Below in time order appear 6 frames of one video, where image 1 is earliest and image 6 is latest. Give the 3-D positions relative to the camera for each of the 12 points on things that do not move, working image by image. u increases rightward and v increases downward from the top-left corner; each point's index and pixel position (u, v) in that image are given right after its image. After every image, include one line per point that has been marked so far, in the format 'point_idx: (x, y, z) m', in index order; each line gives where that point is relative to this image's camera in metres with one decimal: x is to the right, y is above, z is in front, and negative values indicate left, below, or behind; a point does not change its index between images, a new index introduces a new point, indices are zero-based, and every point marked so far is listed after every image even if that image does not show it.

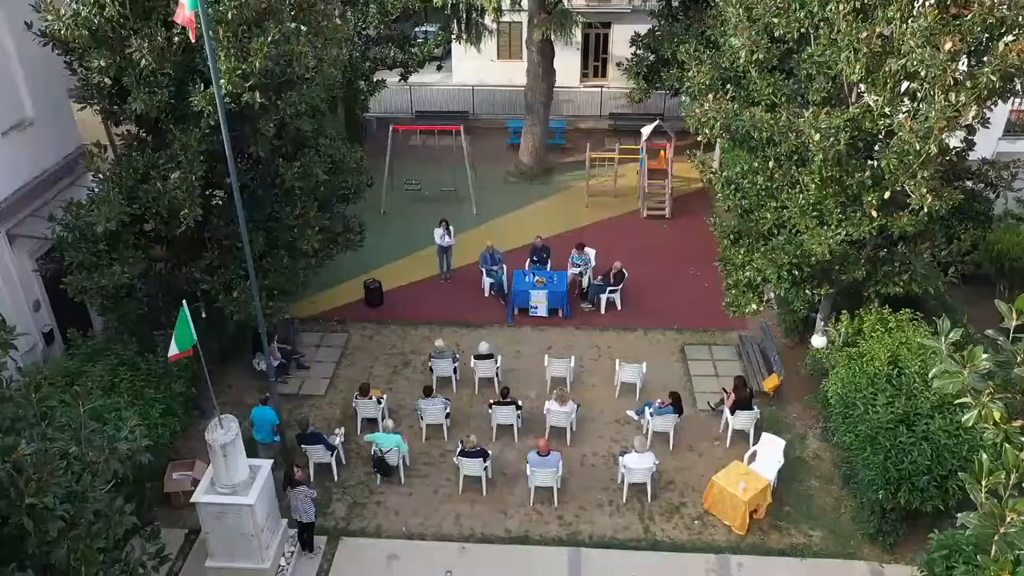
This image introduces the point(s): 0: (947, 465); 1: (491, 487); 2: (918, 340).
0: (+5.6, -2.3, +9.9) m
1: (-0.3, -3.1, +12.1) m
2: (+5.9, -0.8, +11.3) m
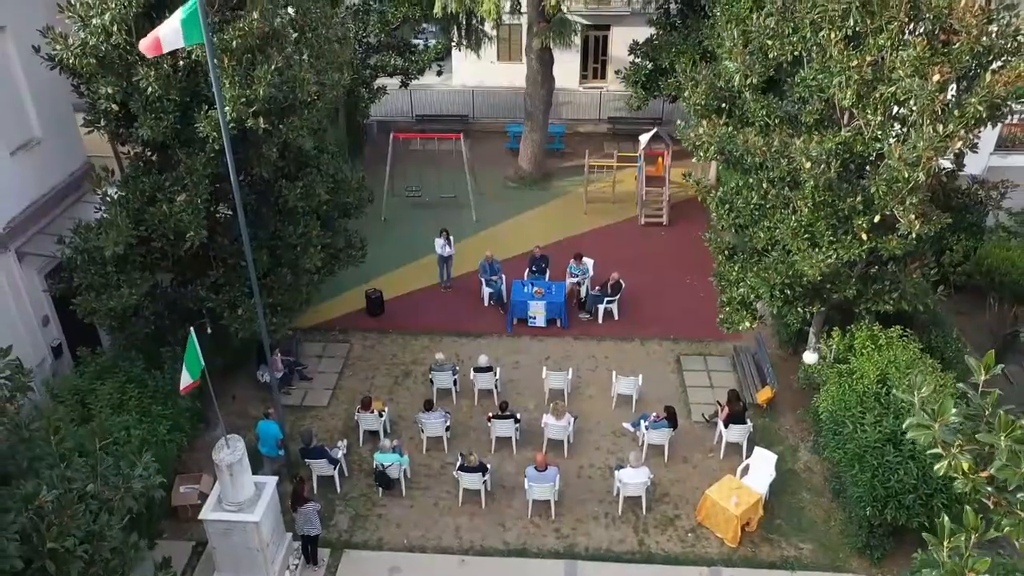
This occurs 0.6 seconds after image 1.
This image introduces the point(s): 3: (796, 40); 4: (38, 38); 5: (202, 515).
0: (+5.5, -2.6, +10.2) m
1: (-0.4, -3.4, +12.4) m
2: (+5.9, -1.1, +11.6) m
3: (+4.2, +3.6, +11.4) m
4: (-7.5, +3.9, +12.5) m
5: (-4.1, -3.0, +10.2) m
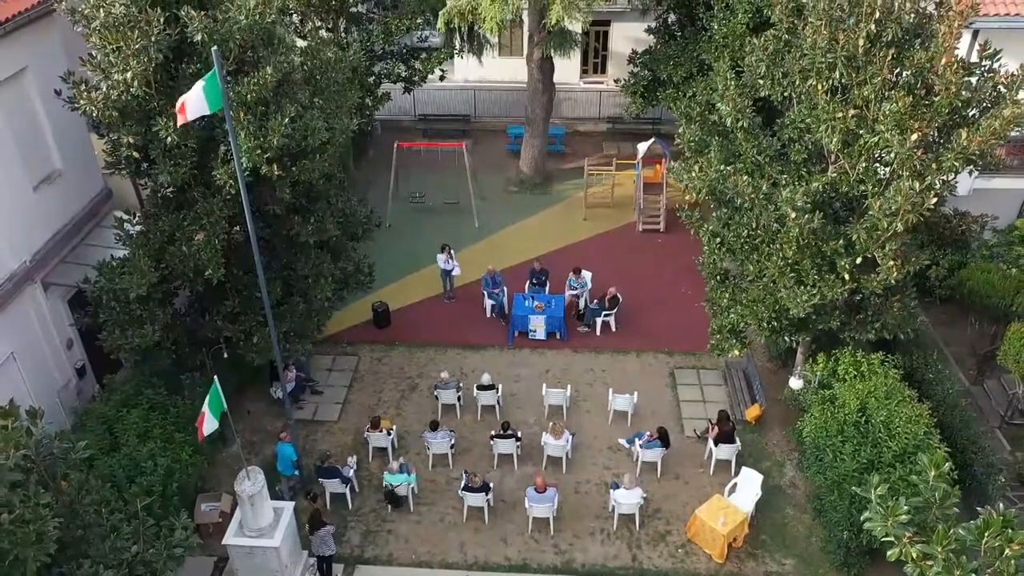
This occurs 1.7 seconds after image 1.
0: (+5.6, -3.2, +11.0) m
1: (-0.3, -3.8, +13.2) m
2: (+5.9, -1.6, +12.3) m
3: (+4.2, +3.1, +11.9) m
4: (-7.5, +3.5, +12.9) m
5: (-4.0, -3.6, +11.0) m
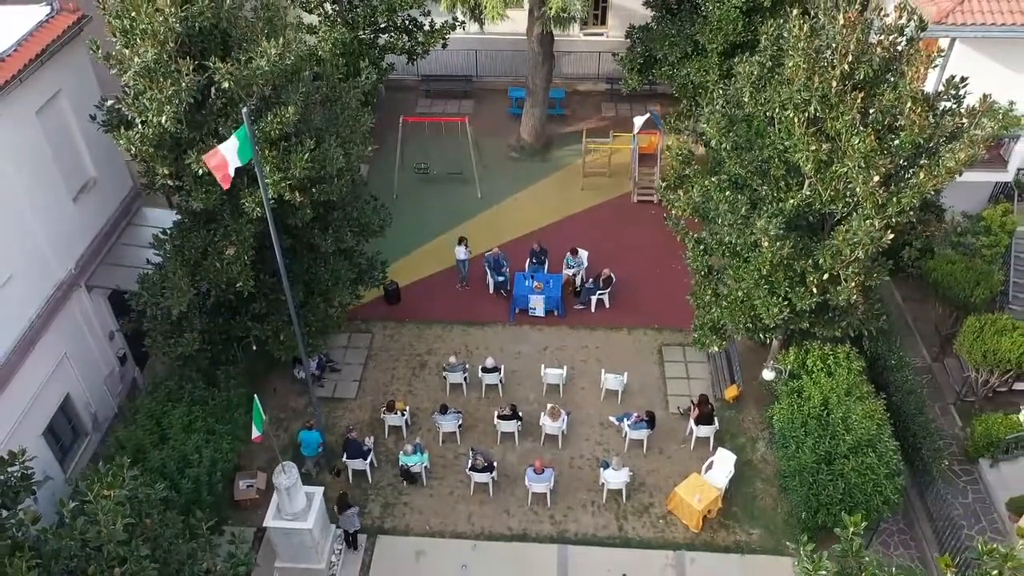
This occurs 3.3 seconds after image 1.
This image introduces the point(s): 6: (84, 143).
0: (+5.6, -3.4, +12.6) m
1: (-0.3, -3.8, +14.9) m
2: (+5.9, -1.7, +13.7) m
3: (+4.2, +2.9, +12.9) m
4: (-7.5, +3.4, +13.8) m
5: (-4.0, -3.8, +12.7) m
6: (-7.8, +2.7, +14.1) m
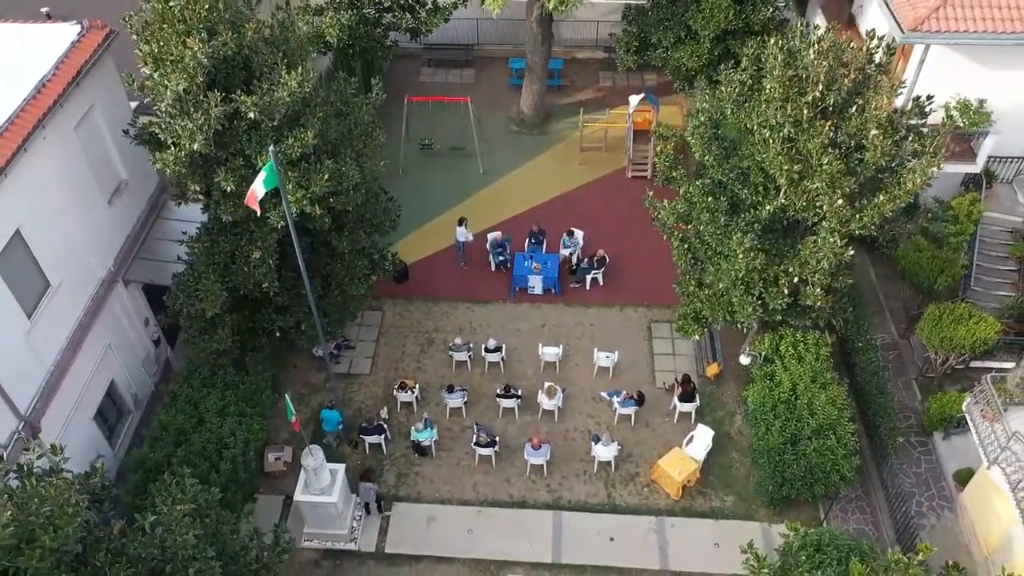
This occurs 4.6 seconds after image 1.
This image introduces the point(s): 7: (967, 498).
0: (+5.6, -3.4, +14.3) m
1: (-0.3, -3.7, +16.6) m
2: (+5.9, -1.6, +15.2) m
3: (+4.2, +2.9, +13.9) m
4: (-7.5, +3.4, +14.9) m
5: (-4.0, -3.8, +14.4) m
6: (-7.8, +2.7, +15.2) m
7: (+8.5, -3.9, +14.6) m
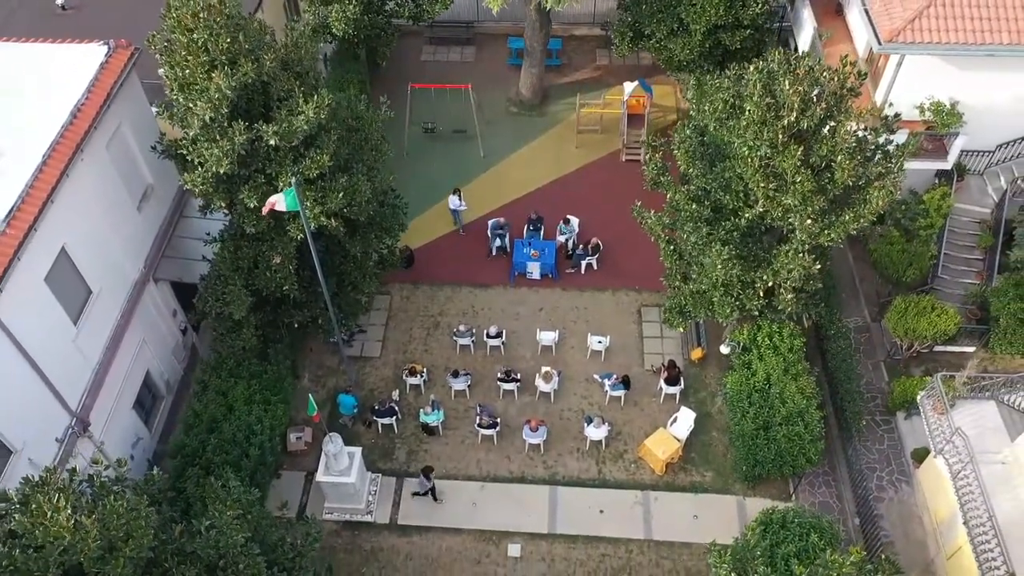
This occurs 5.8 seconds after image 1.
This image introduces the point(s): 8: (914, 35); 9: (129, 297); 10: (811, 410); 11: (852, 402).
0: (+5.6, -3.5, +15.9) m
1: (-0.3, -3.5, +18.3) m
2: (+5.9, -1.5, +16.7) m
3: (+4.2, +2.8, +15.1) m
4: (-7.5, +3.4, +16.0) m
5: (-4.0, -3.9, +16.1) m
6: (-7.8, +2.7, +16.3) m
7: (+8.5, -3.9, +16.3) m
8: (+8.6, +5.4, +16.7) m
9: (-7.8, -0.2, +16.0) m
10: (+6.2, -2.5, +16.1) m
11: (+7.5, -2.5, +17.2) m
